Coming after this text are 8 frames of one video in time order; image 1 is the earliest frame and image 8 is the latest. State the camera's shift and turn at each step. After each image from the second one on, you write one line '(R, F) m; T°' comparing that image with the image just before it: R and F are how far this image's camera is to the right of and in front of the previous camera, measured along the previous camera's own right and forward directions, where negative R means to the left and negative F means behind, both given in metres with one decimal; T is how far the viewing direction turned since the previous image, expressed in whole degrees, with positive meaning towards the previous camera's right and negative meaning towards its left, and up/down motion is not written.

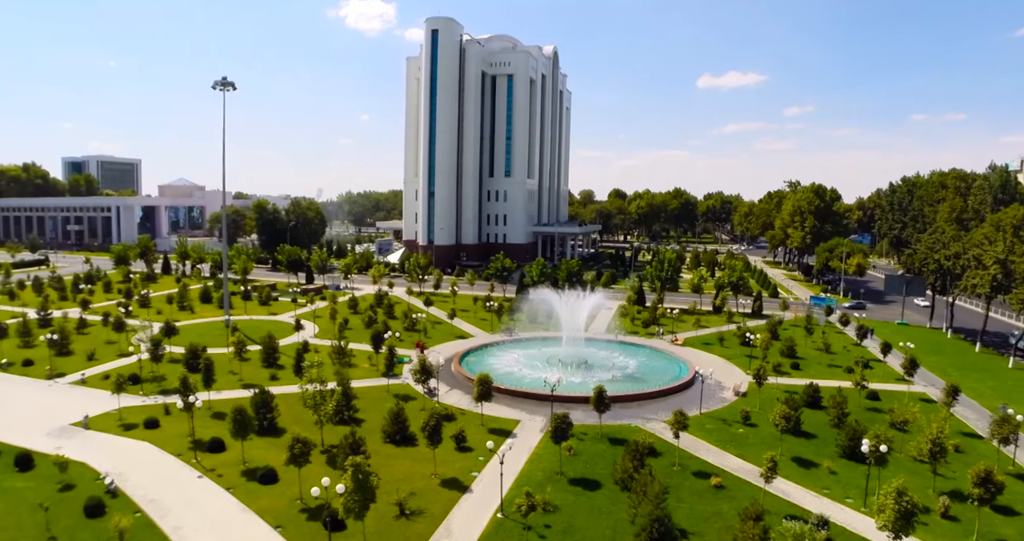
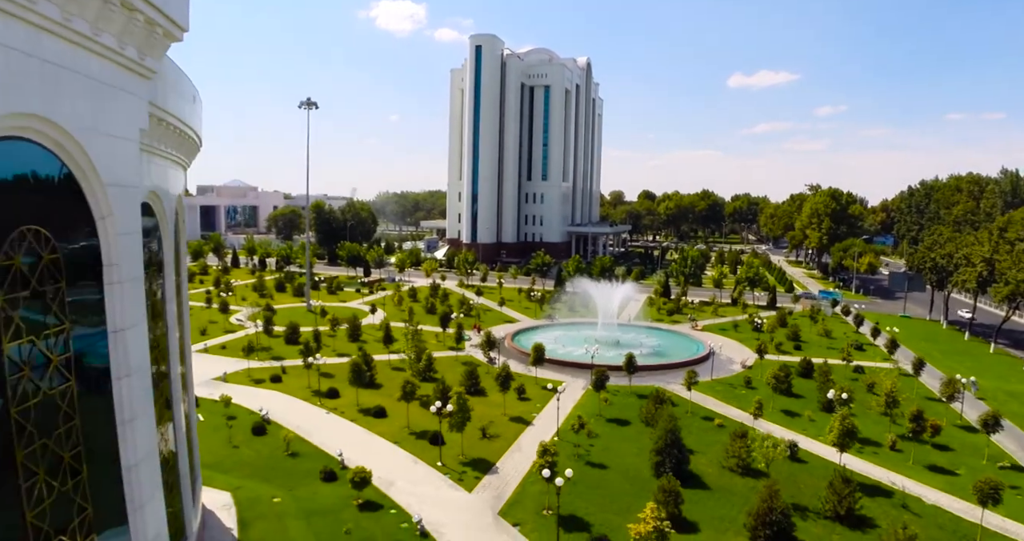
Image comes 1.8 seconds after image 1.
(-0.8, -5.6) m; -3°
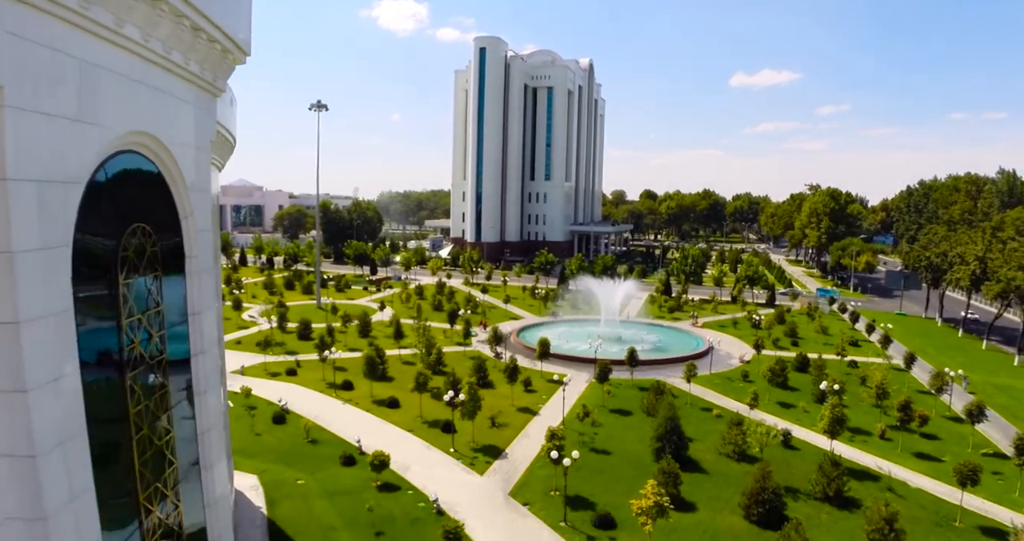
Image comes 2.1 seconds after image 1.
(-0.2, -1.1) m; 0°
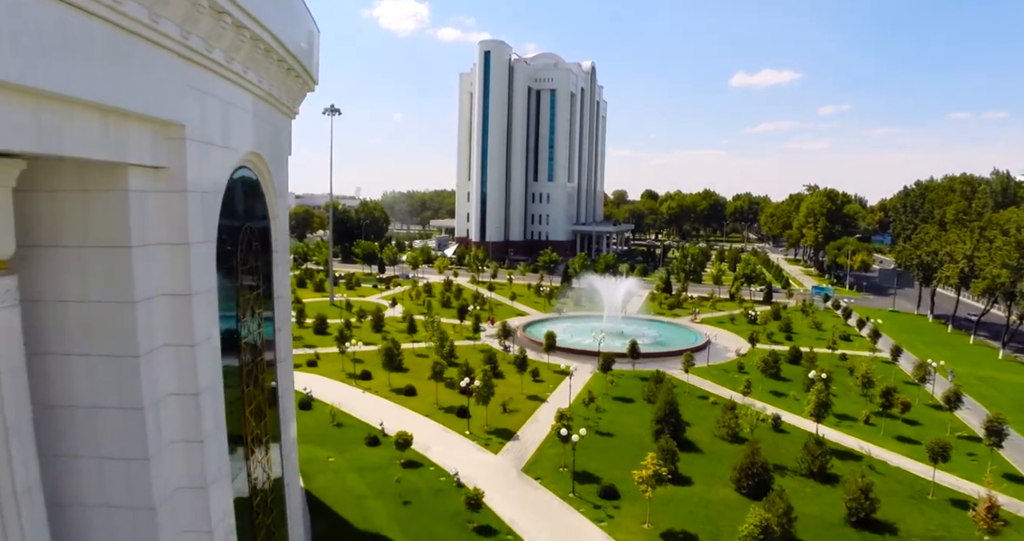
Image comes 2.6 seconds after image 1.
(-0.3, -1.6) m; 0°
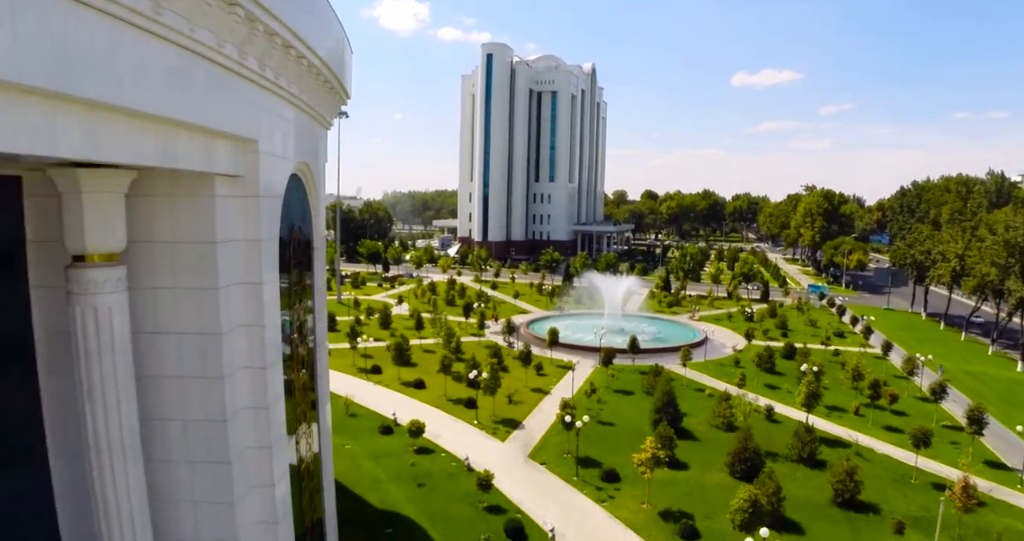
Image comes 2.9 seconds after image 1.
(-0.2, -1.1) m; 0°
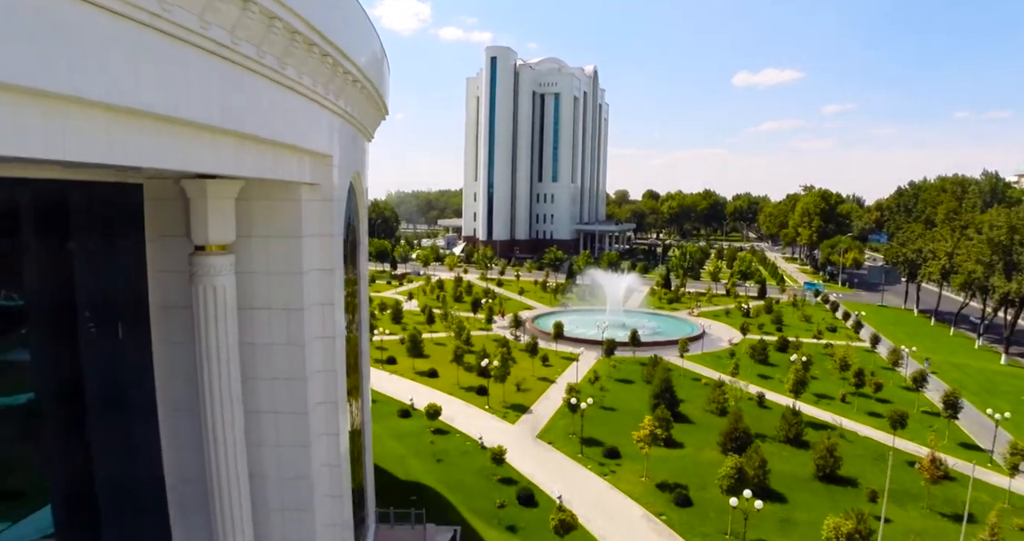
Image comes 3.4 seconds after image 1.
(-0.3, -1.7) m; 0°
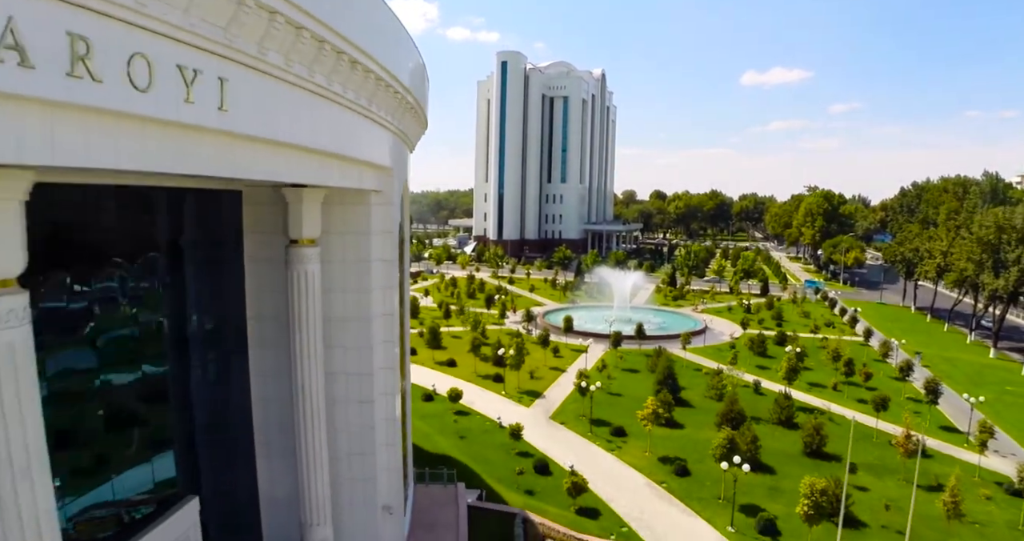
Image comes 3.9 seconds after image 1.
(-0.3, -2.0) m; -1°
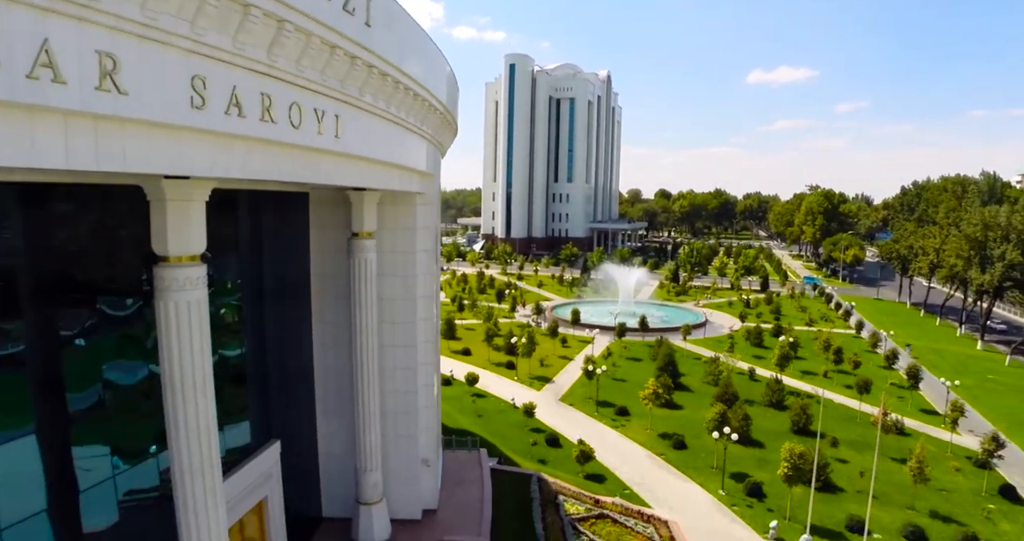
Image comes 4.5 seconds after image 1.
(-0.3, -2.1) m; 0°
